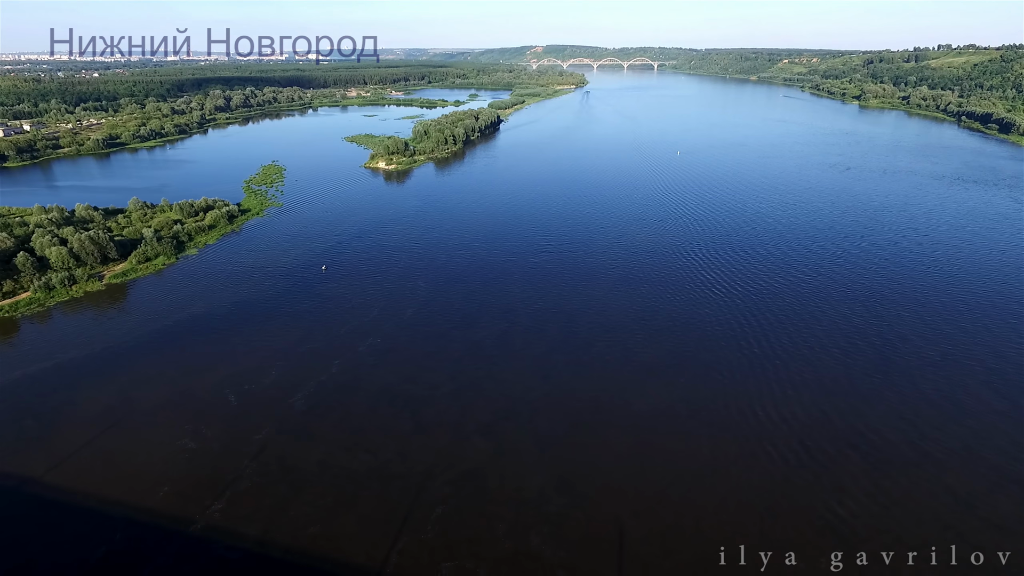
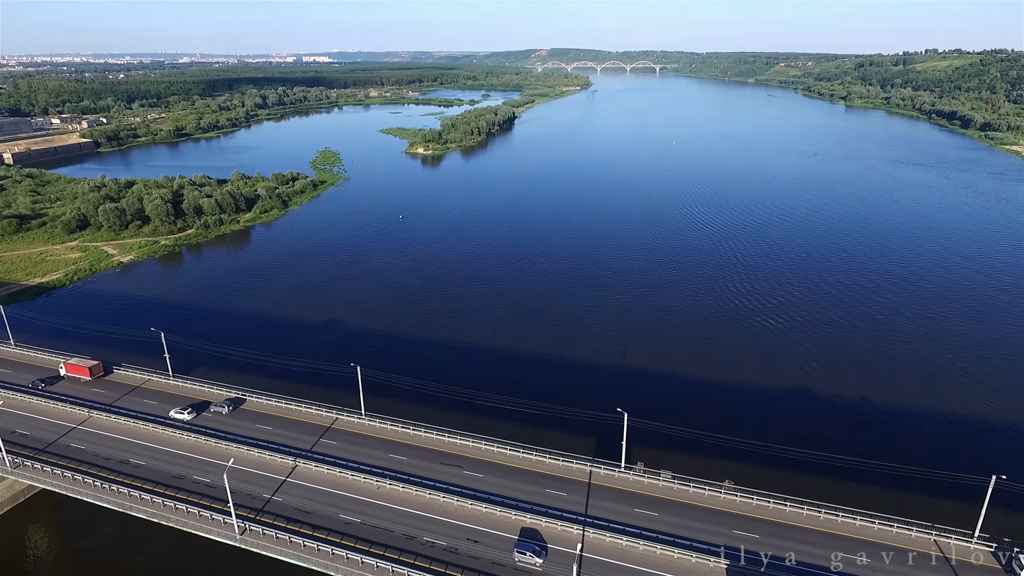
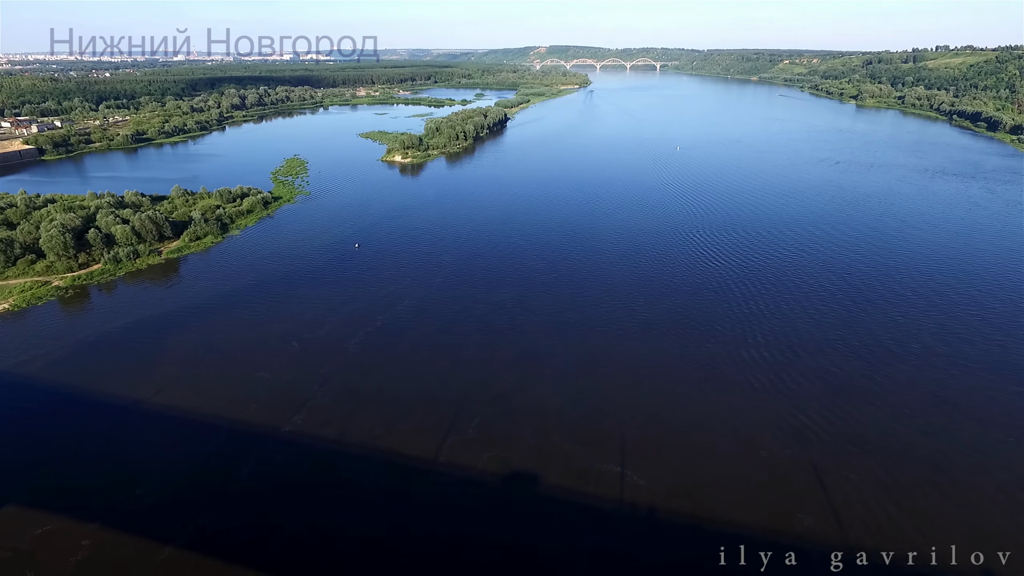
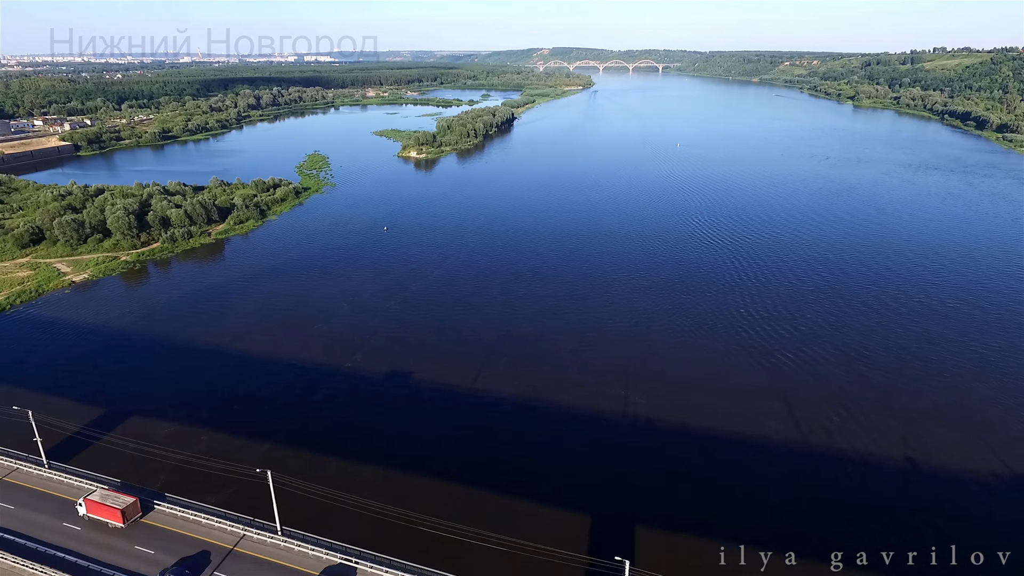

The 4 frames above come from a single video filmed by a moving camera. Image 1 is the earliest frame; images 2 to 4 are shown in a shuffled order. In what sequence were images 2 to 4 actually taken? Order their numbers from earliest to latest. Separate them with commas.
3, 4, 2
